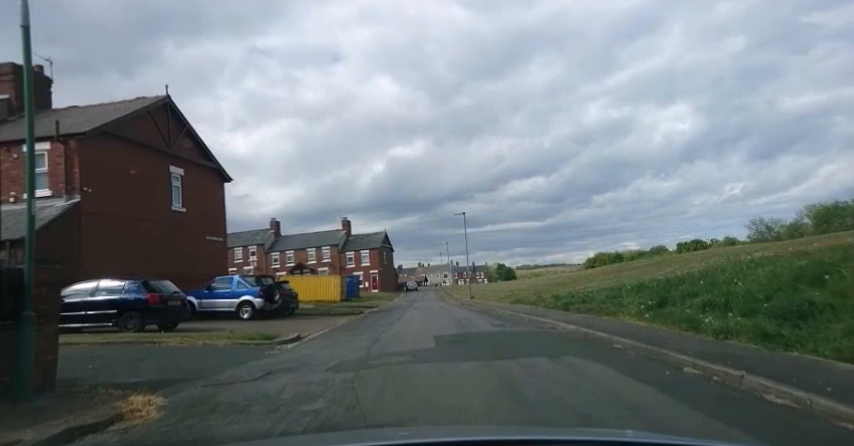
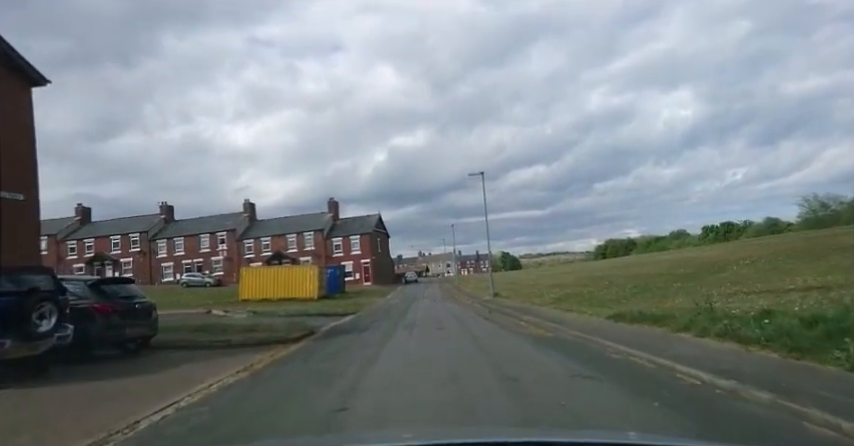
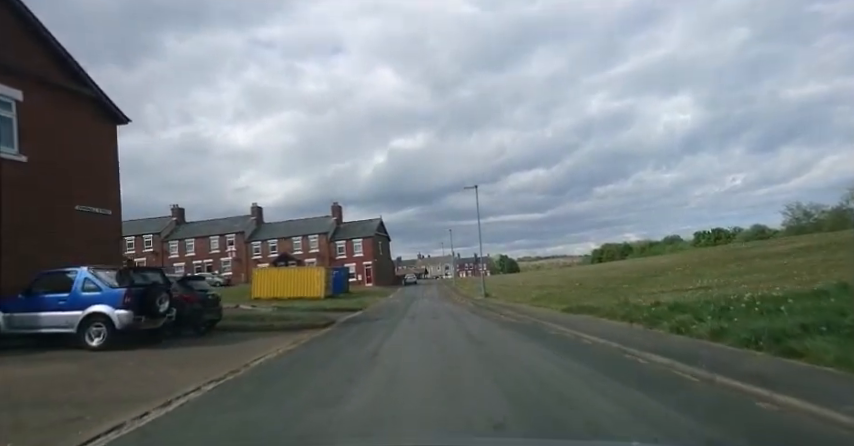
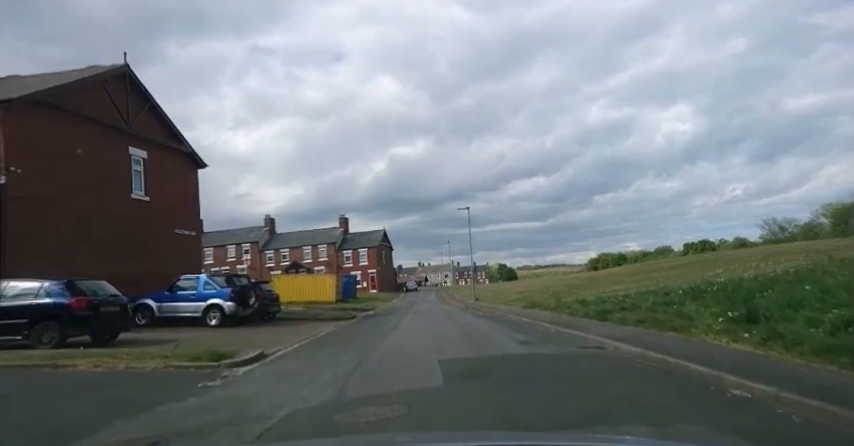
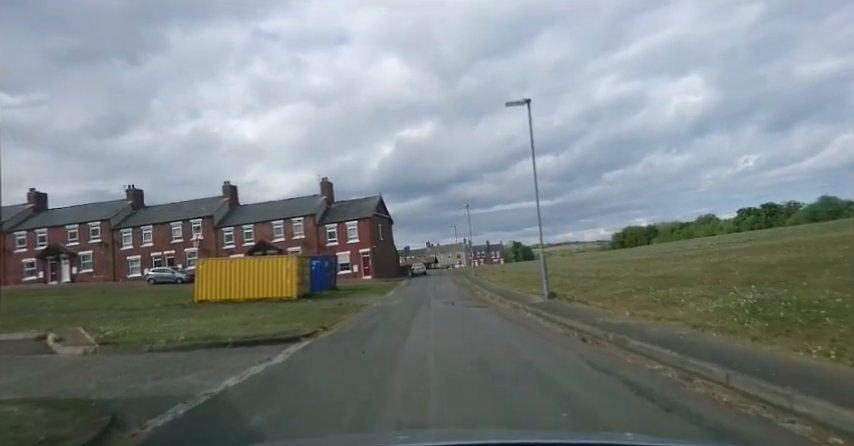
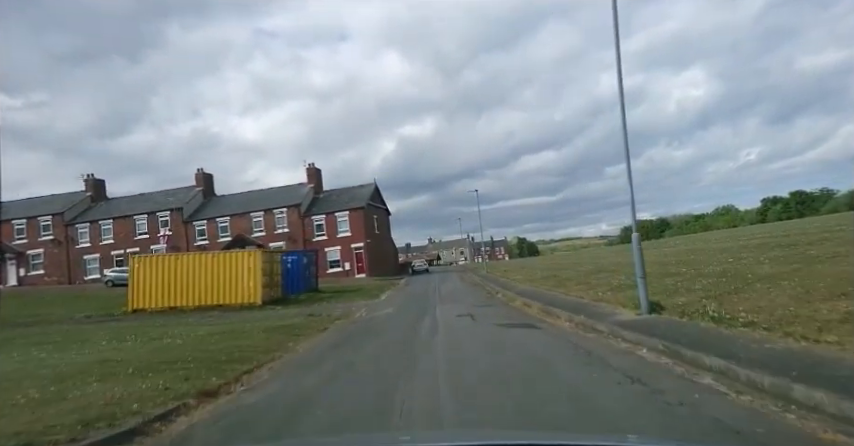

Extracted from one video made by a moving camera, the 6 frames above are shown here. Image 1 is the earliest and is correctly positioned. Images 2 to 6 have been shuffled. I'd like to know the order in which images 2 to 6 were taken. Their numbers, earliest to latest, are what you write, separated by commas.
4, 3, 2, 5, 6
